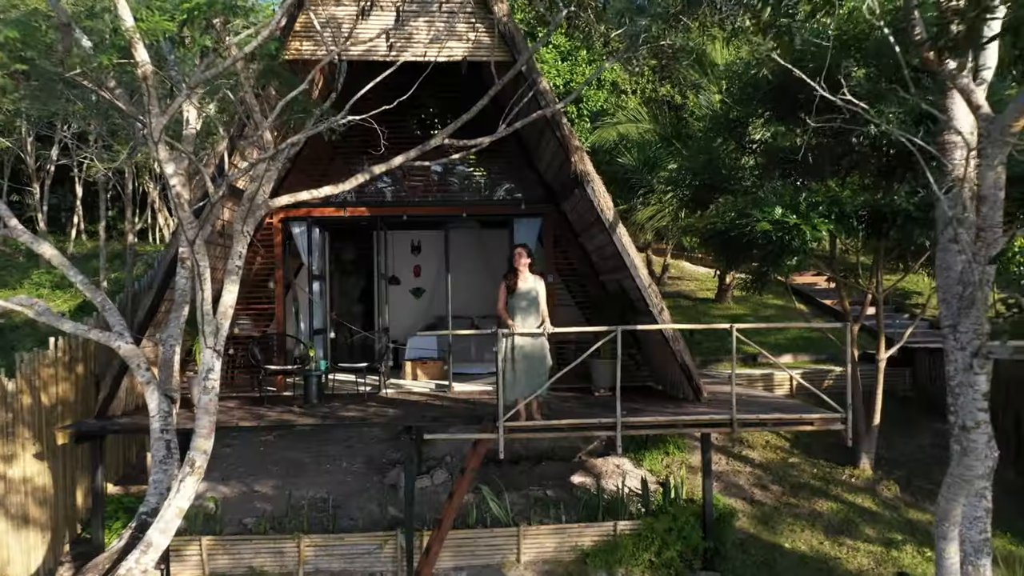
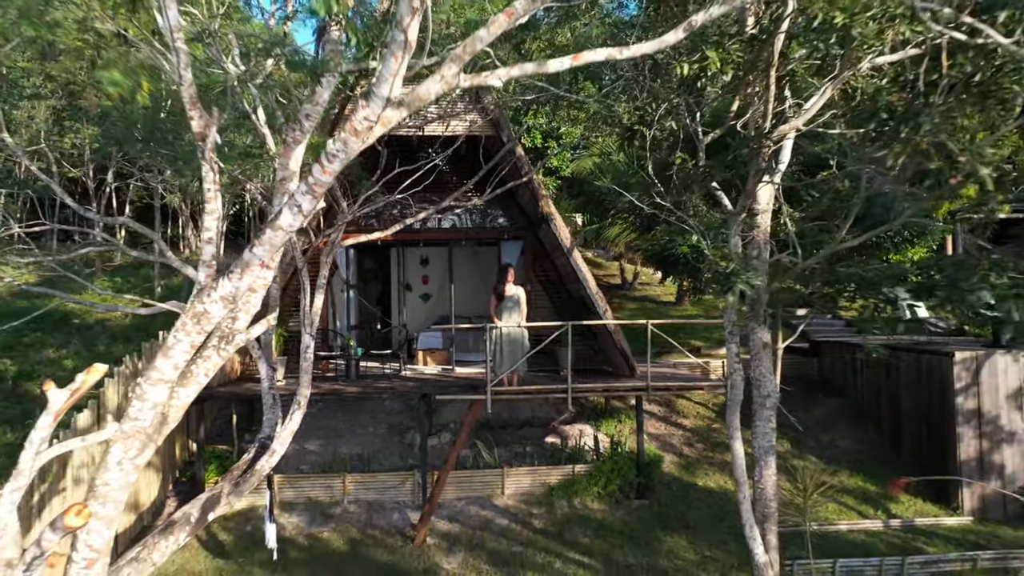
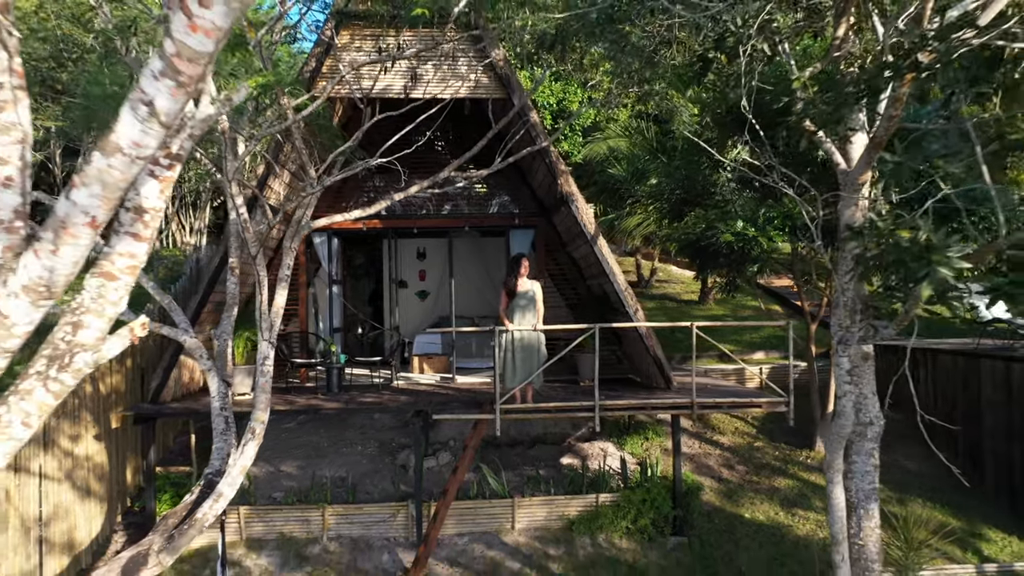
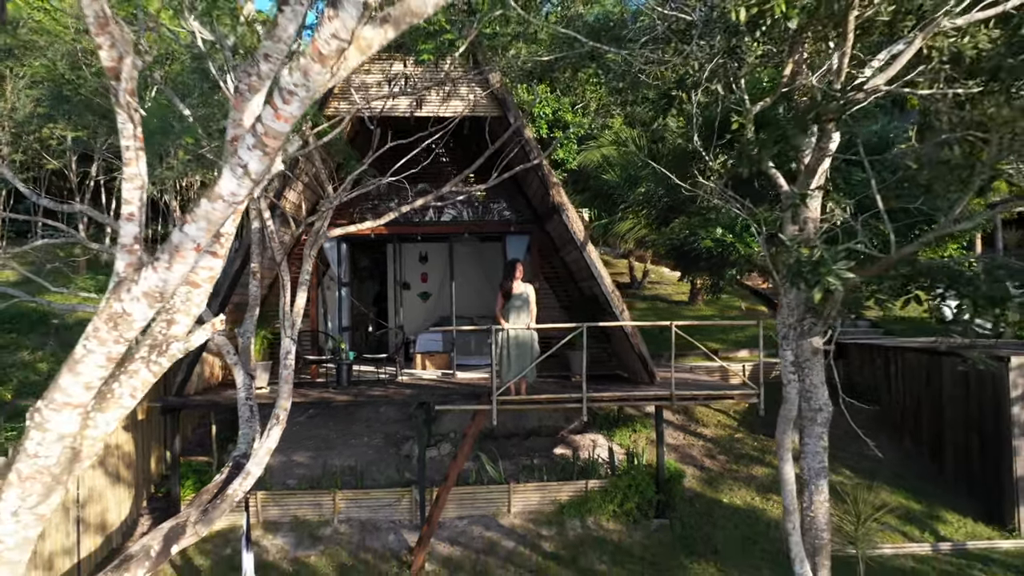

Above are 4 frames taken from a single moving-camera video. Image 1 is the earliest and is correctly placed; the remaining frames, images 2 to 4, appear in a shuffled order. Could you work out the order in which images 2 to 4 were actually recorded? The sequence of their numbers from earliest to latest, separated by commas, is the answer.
3, 4, 2
